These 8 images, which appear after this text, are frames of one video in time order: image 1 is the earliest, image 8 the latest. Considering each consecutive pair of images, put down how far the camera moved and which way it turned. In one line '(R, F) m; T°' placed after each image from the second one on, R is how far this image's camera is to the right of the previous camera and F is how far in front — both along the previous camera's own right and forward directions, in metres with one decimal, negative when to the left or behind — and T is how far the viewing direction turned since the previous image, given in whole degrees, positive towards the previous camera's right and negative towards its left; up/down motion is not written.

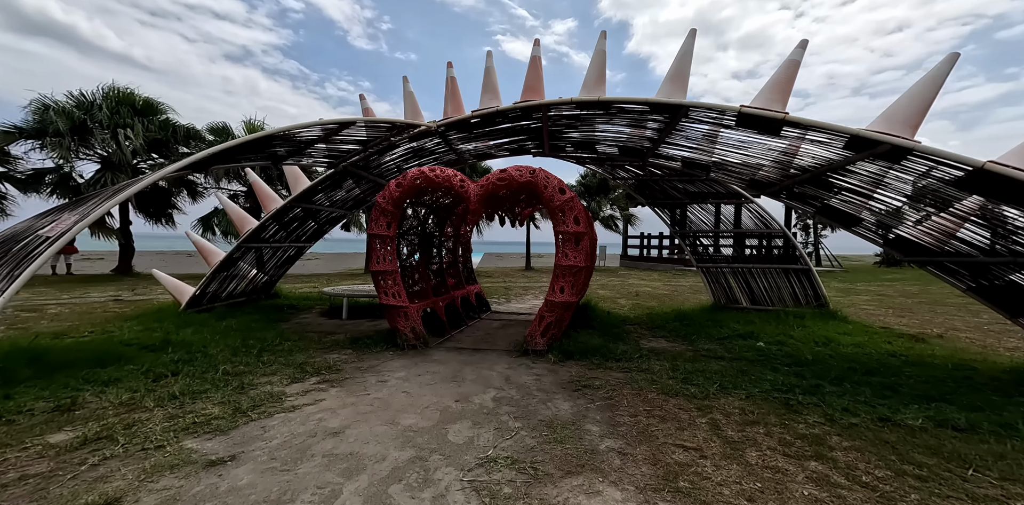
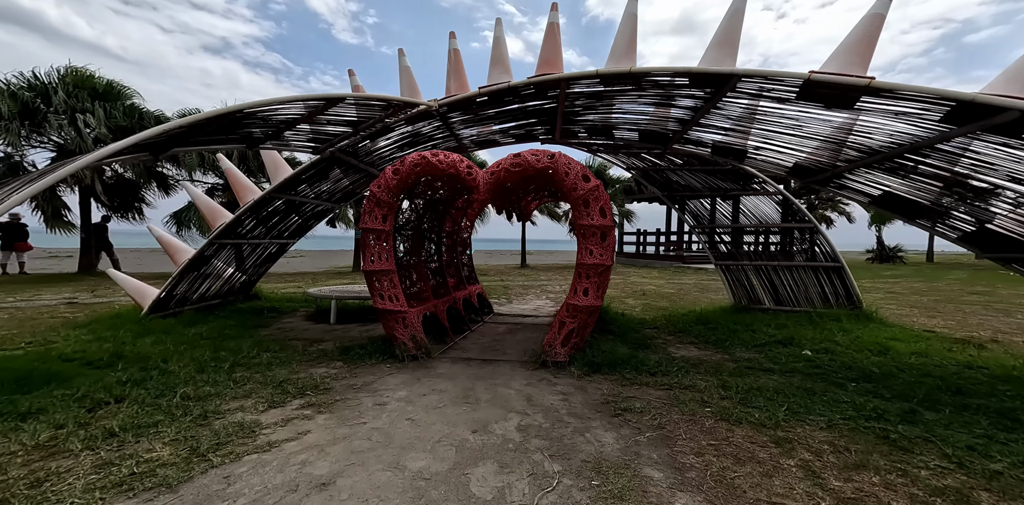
(-0.3, +0.6) m; +2°
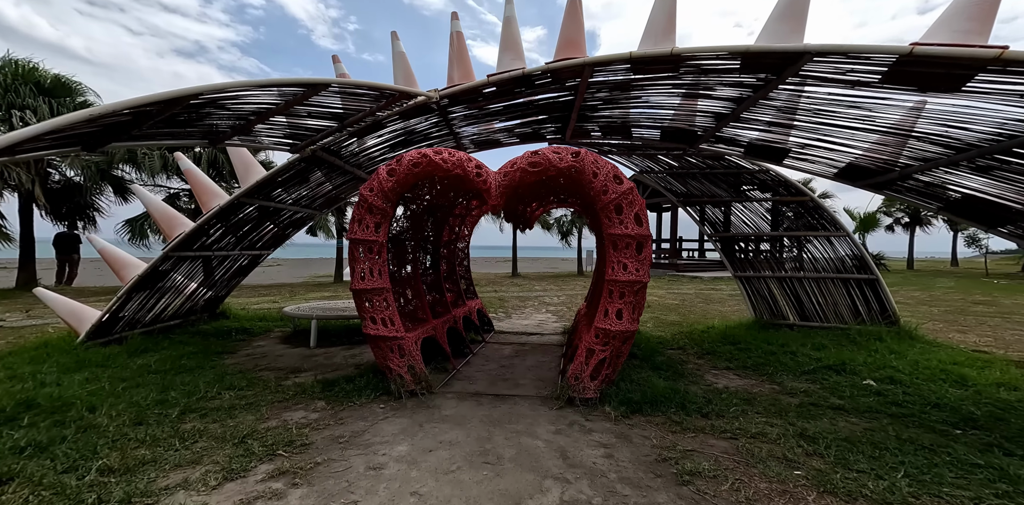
(-0.3, +0.7) m; +2°
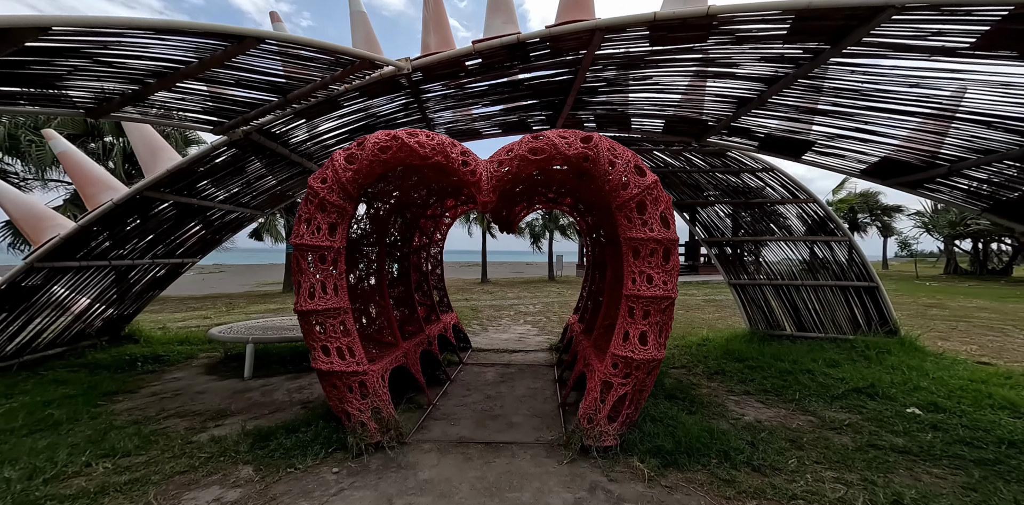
(-0.3, +0.8) m; +6°
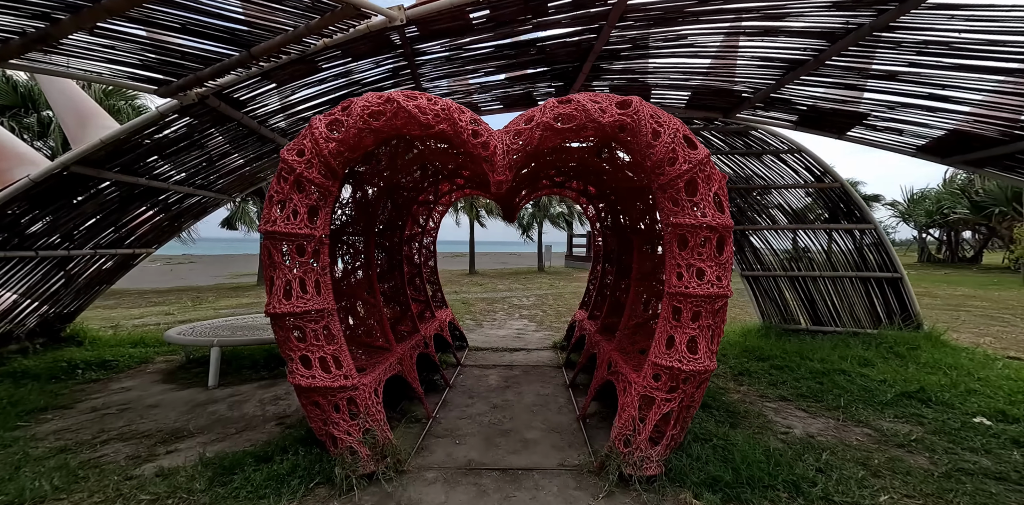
(-0.2, +0.5) m; +2°
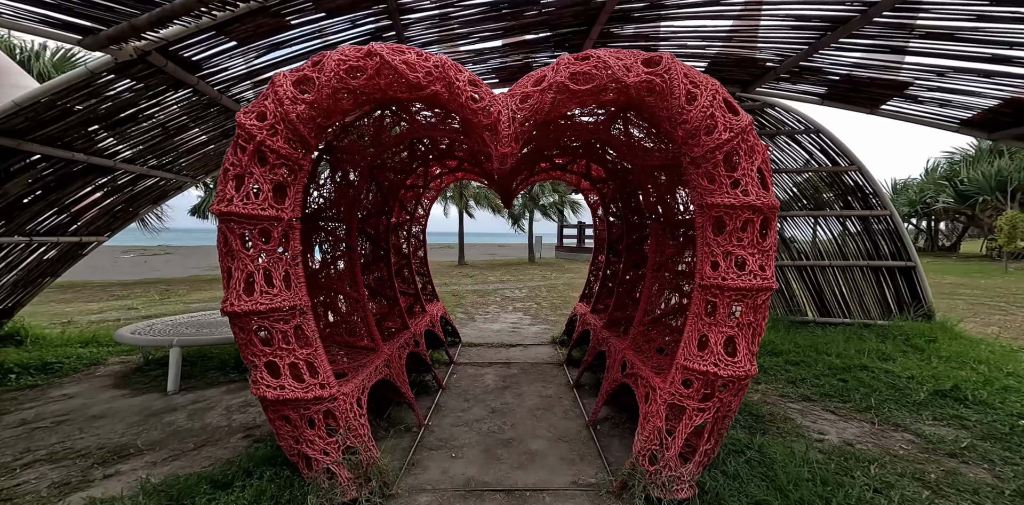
(-0.1, +0.4) m; +2°
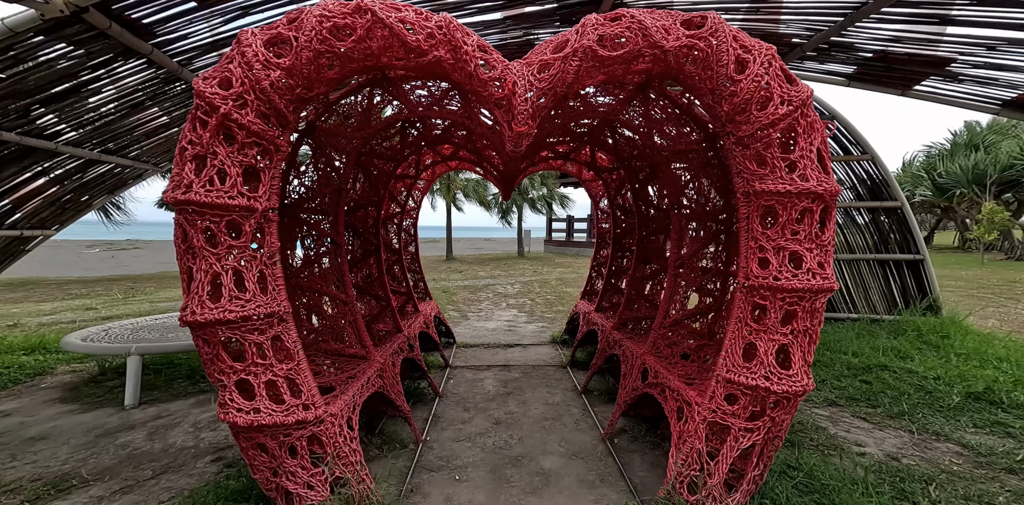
(-0.2, +0.3) m; +2°
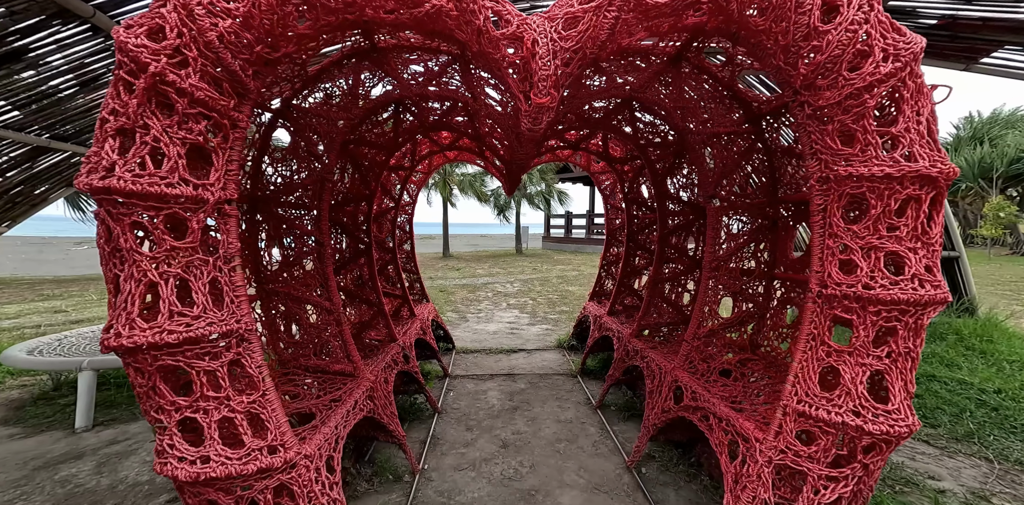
(-0.1, +0.4) m; 0°
